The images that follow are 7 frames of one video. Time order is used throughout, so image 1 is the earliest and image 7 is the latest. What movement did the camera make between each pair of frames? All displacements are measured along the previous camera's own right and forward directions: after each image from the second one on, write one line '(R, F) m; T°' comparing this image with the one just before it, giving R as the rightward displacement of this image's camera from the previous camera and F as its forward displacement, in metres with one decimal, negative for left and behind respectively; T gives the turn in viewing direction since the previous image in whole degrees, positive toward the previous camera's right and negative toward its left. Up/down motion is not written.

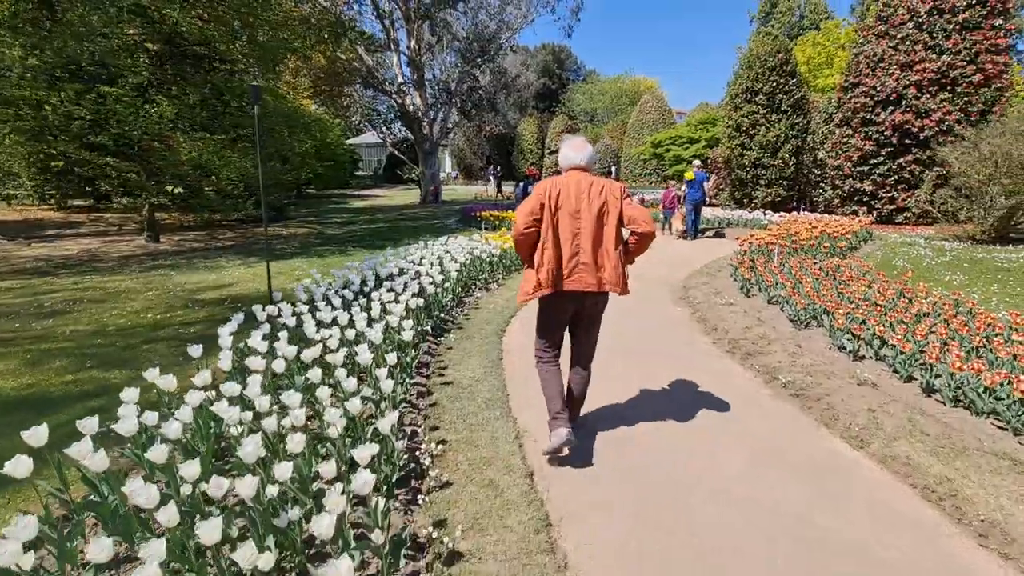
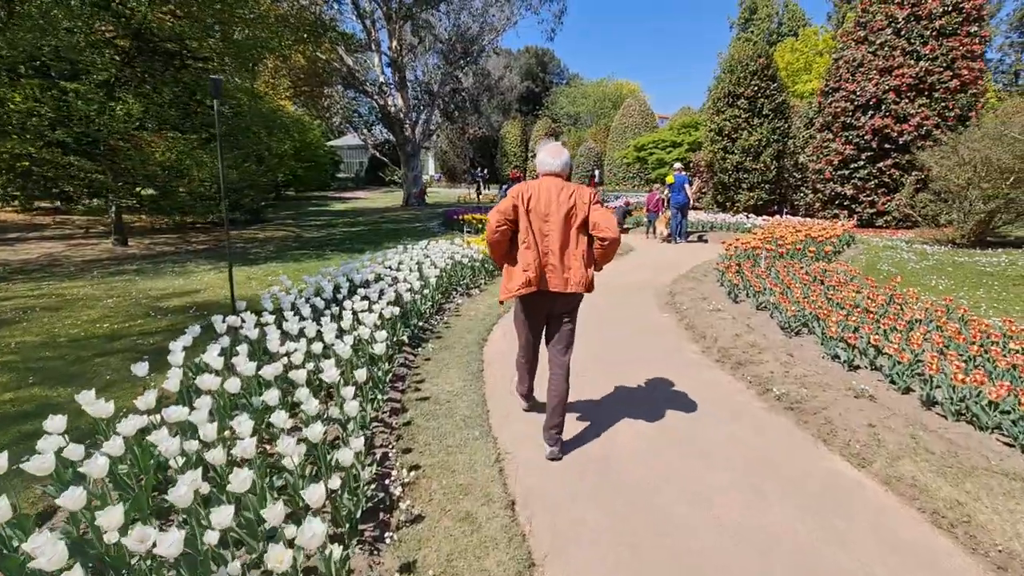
(0.0, +0.3) m; +2°
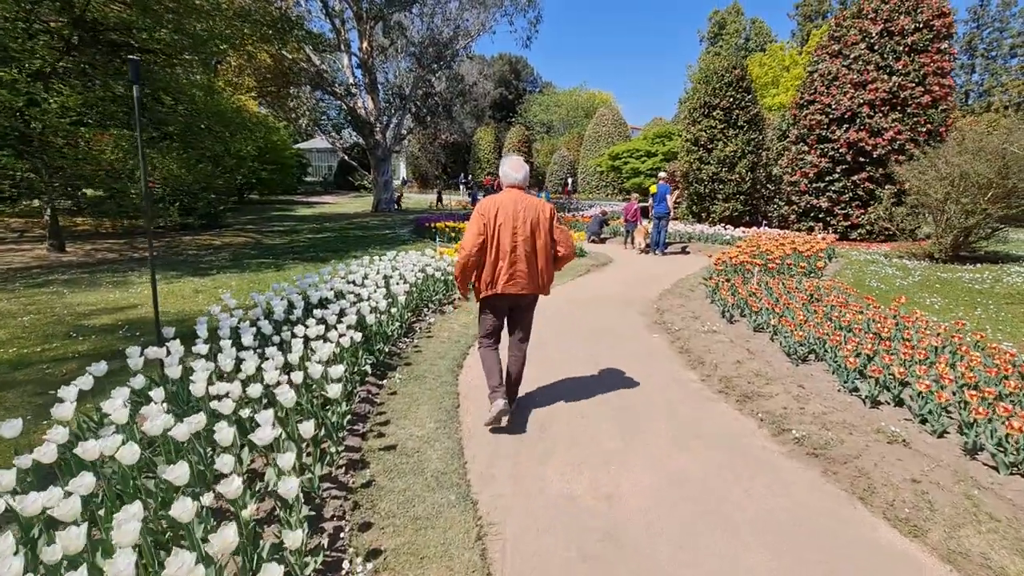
(-0.1, +0.6) m; +3°
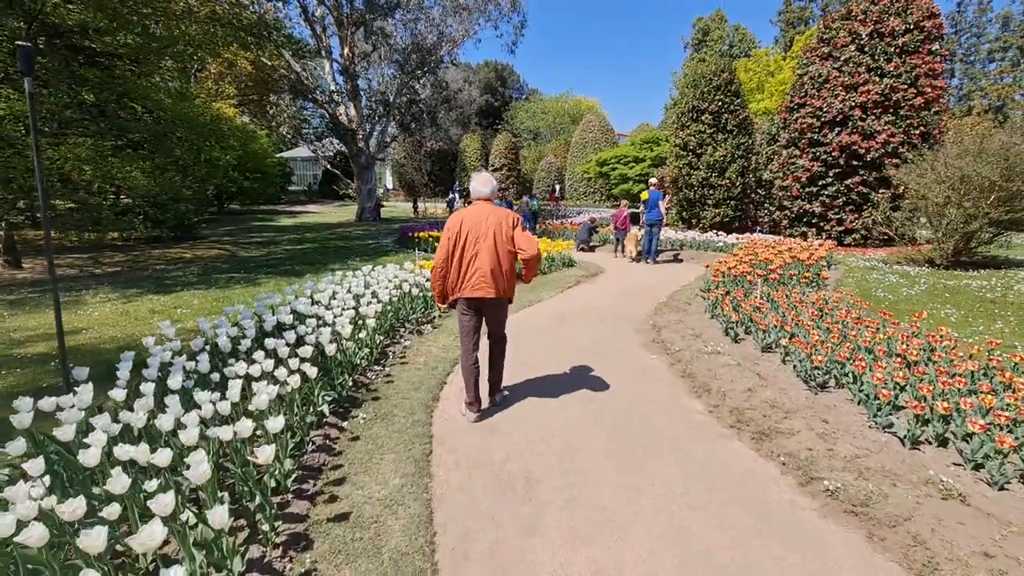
(+0.1, +0.6) m; +1°
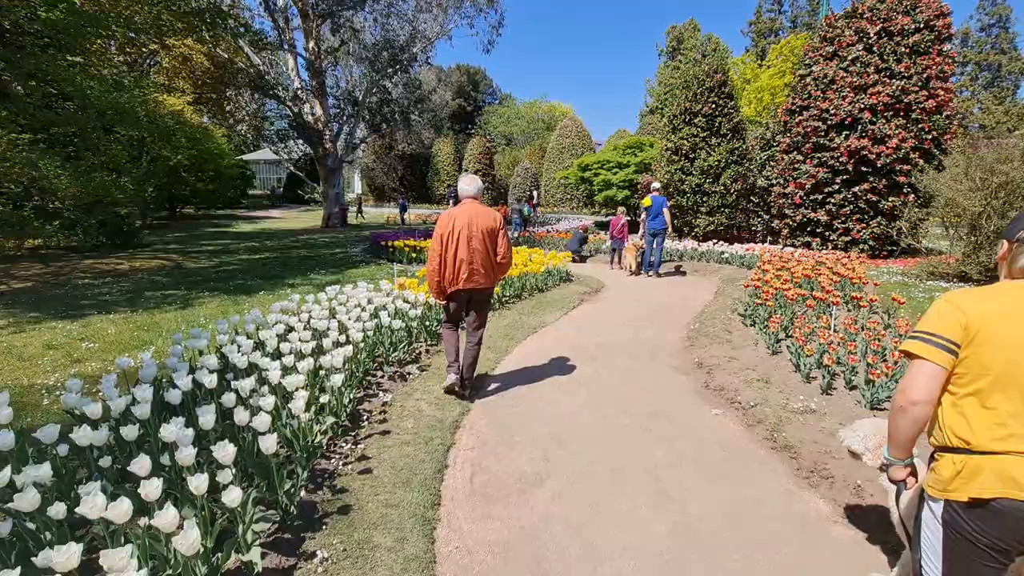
(-0.4, +1.5) m; +3°
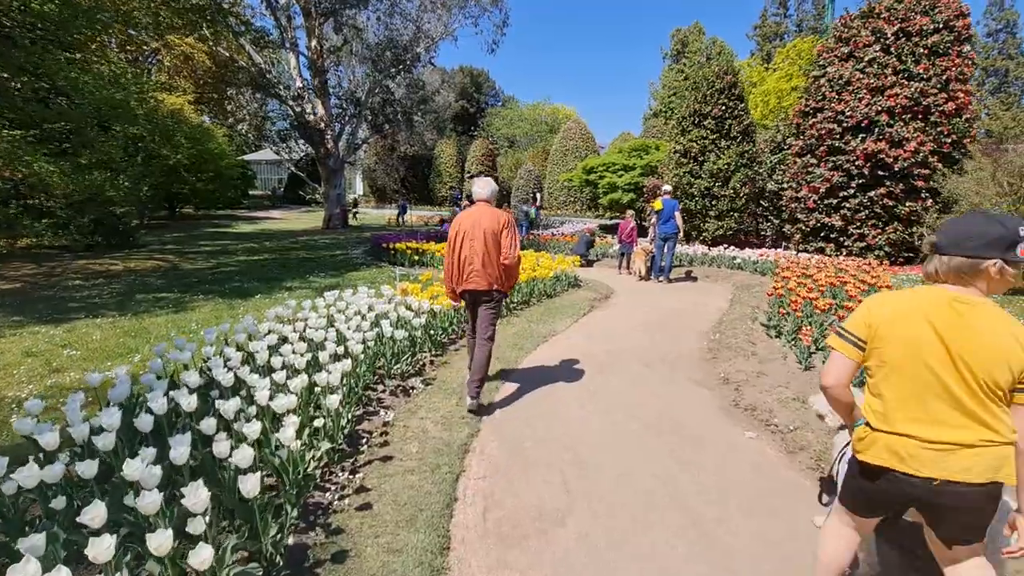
(-0.1, +0.4) m; 0°
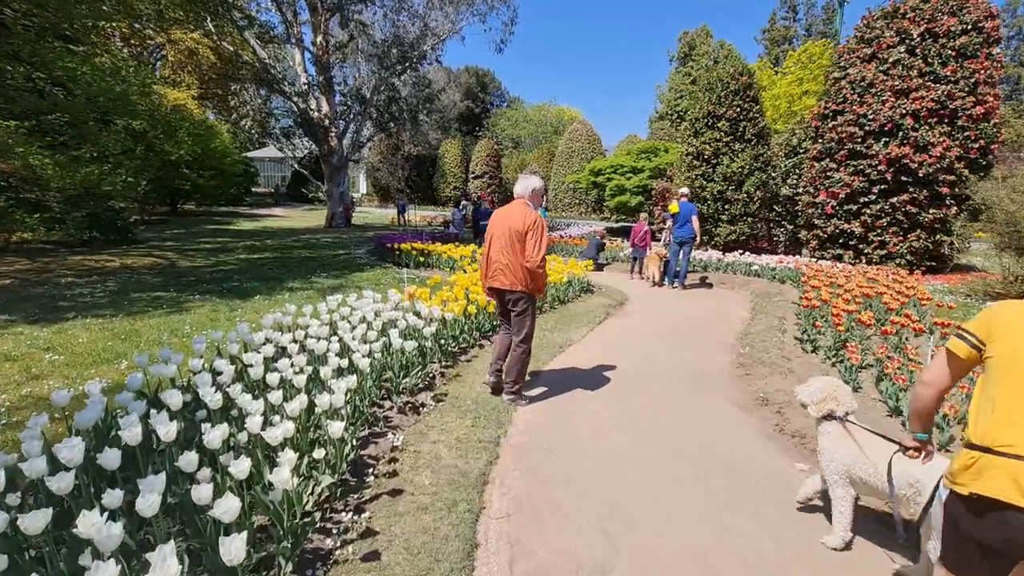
(-0.2, +0.4) m; 0°
